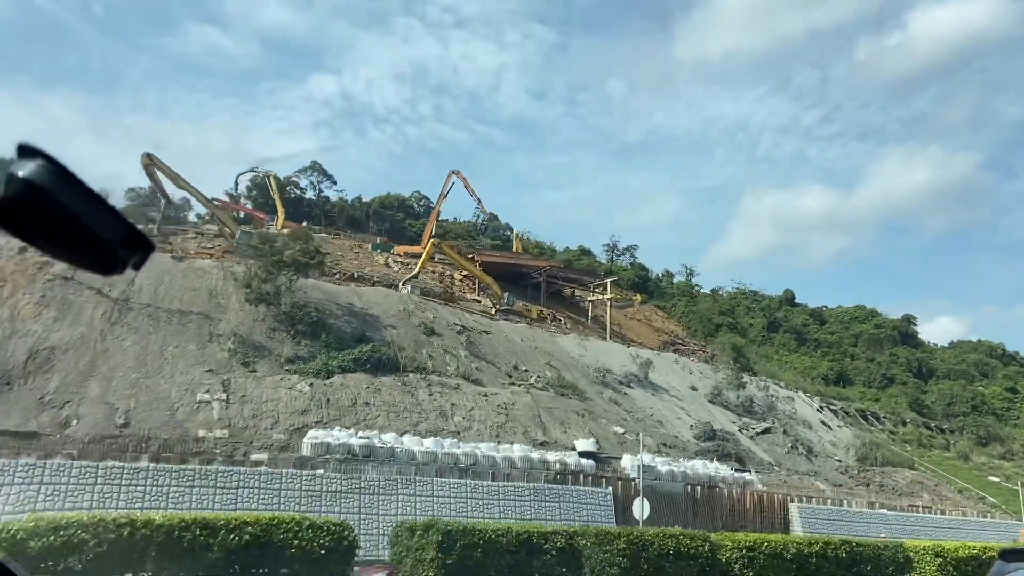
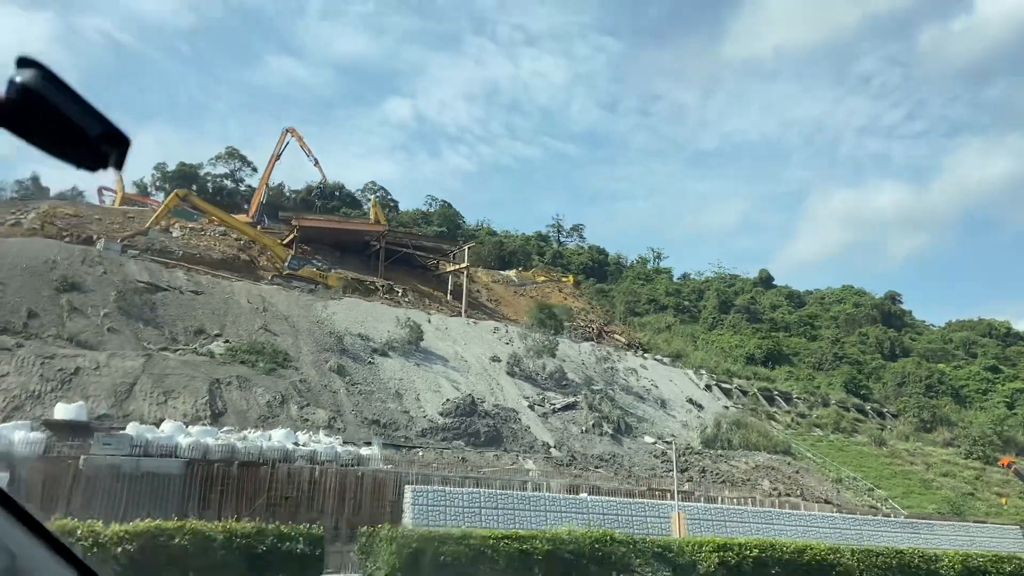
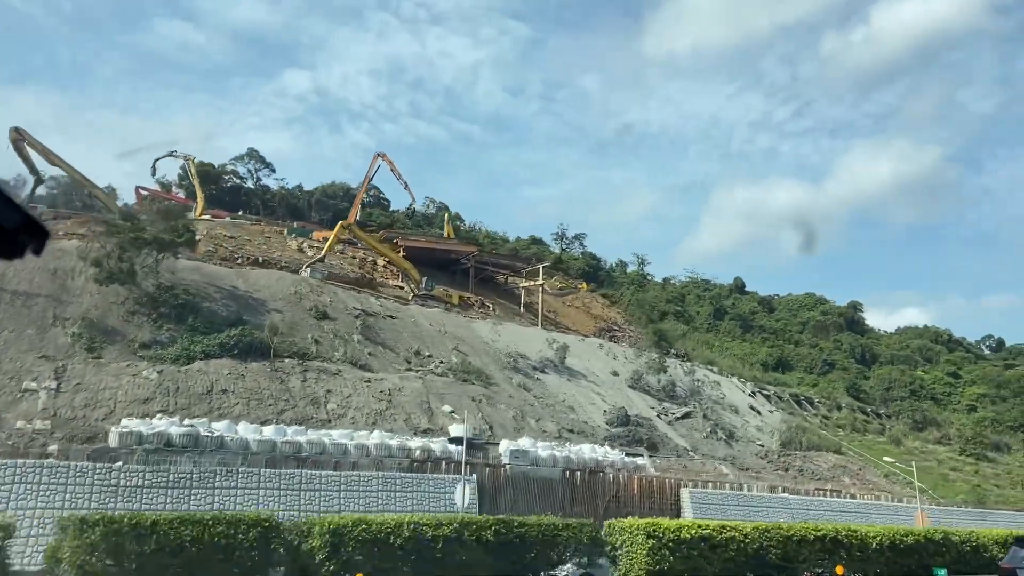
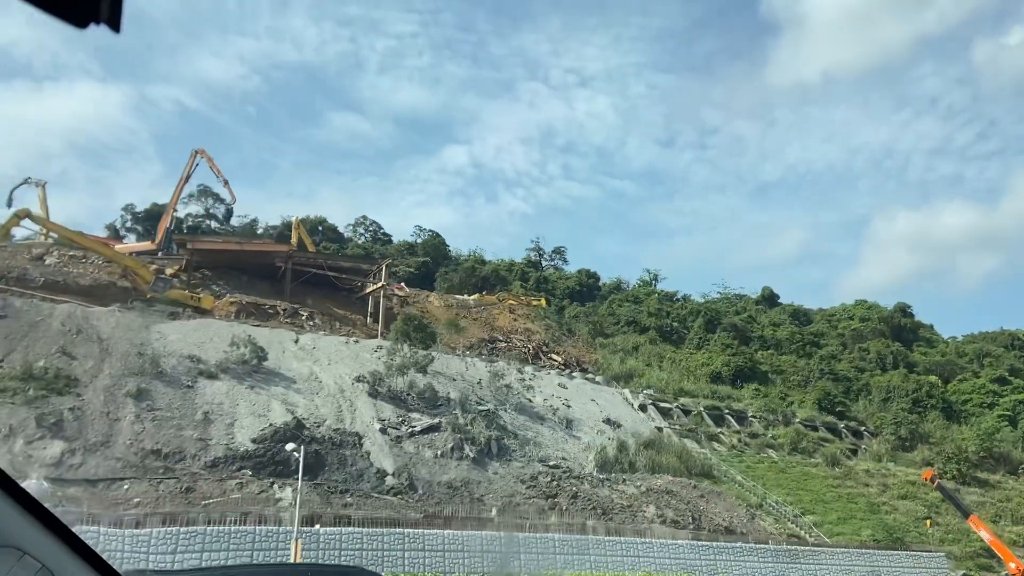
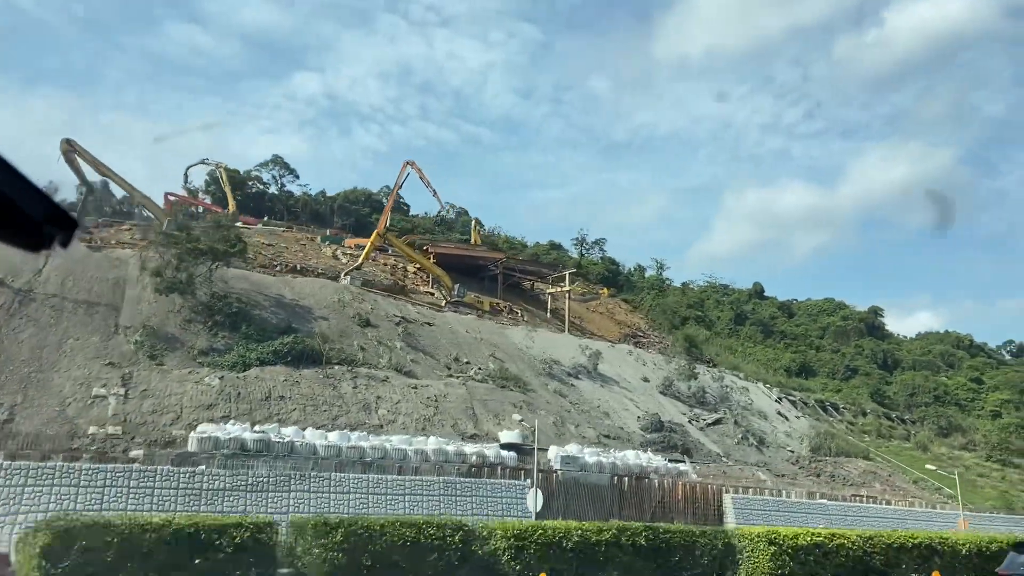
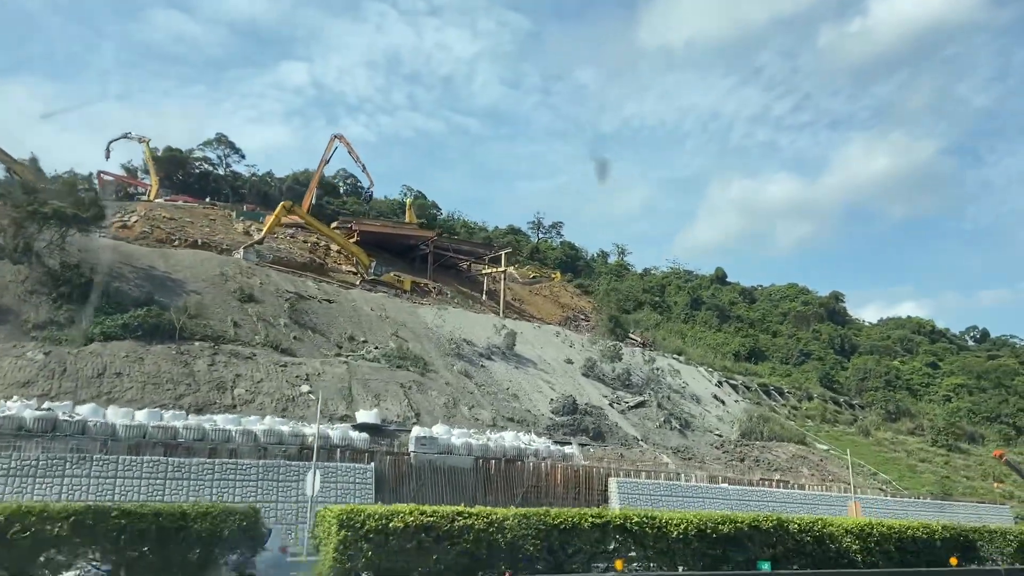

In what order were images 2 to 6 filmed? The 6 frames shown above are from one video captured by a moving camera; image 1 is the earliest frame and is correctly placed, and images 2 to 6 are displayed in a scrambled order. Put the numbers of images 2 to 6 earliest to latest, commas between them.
5, 3, 6, 2, 4
